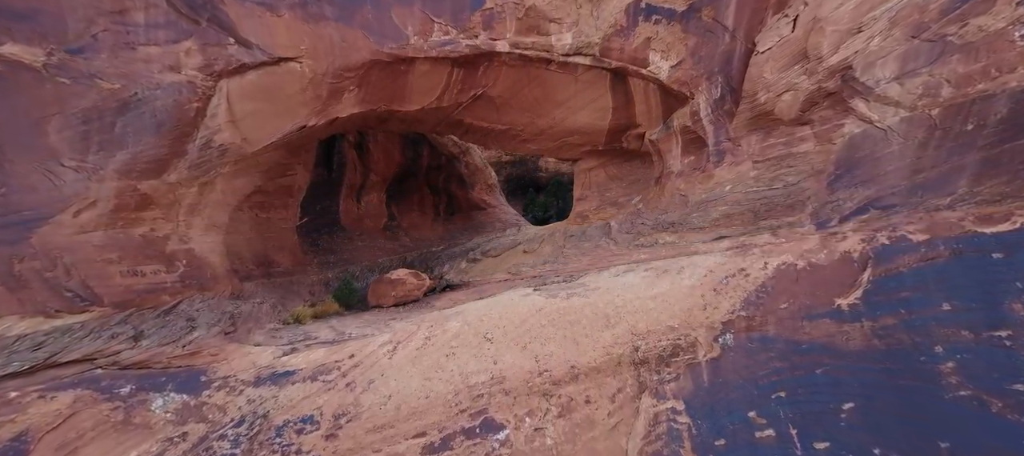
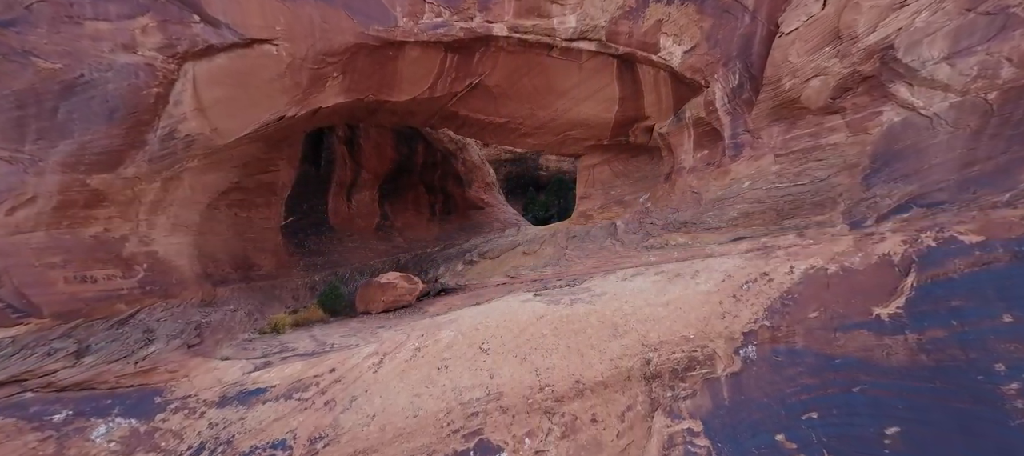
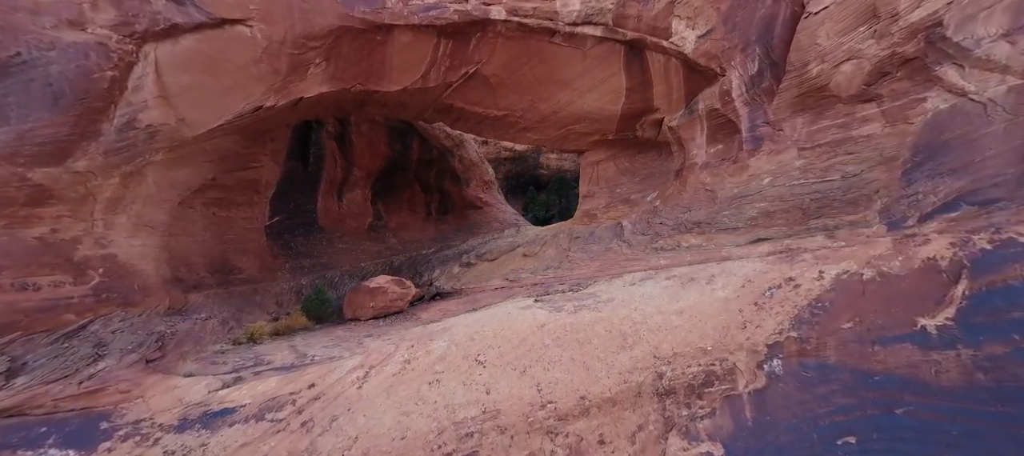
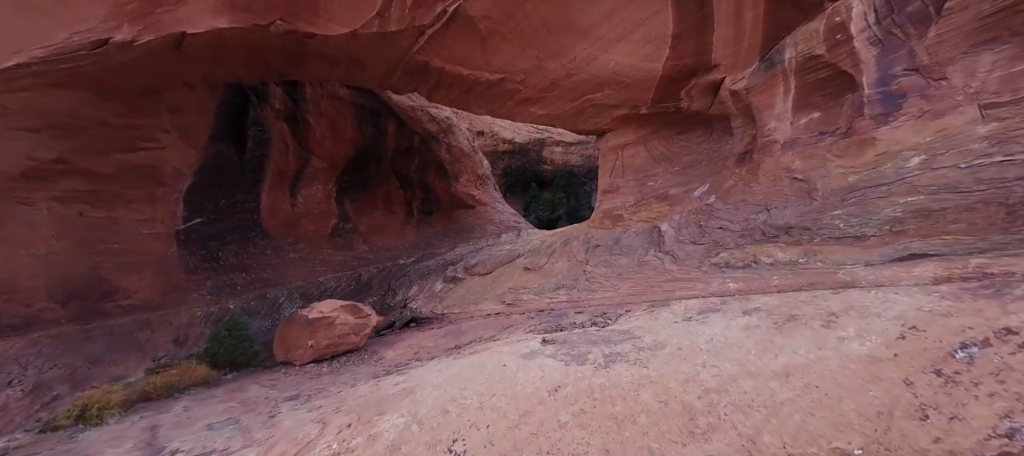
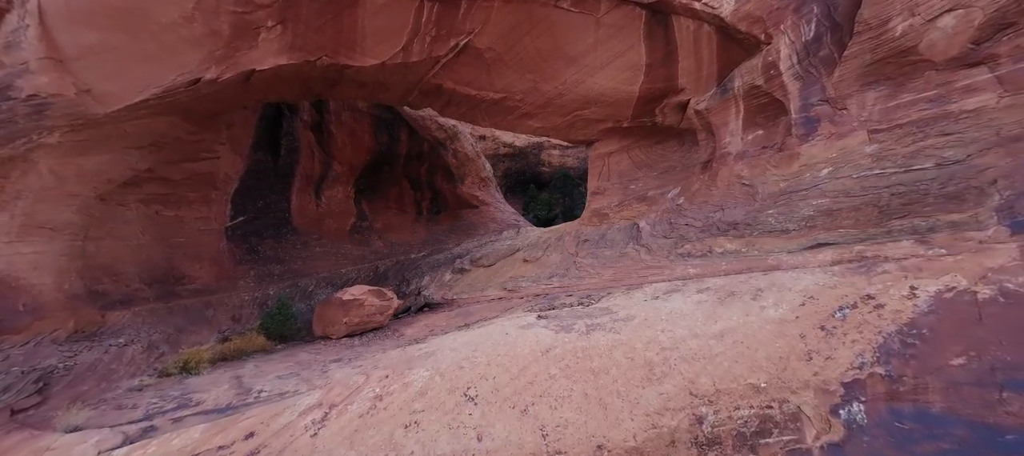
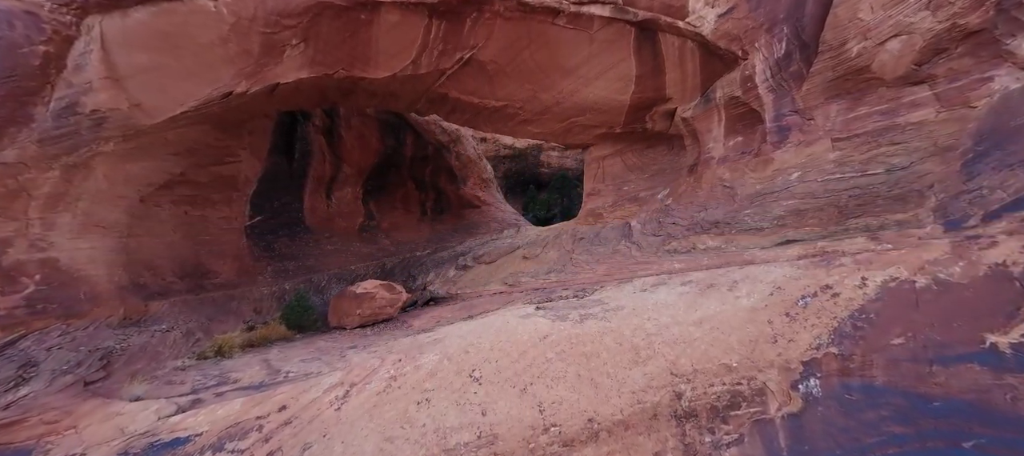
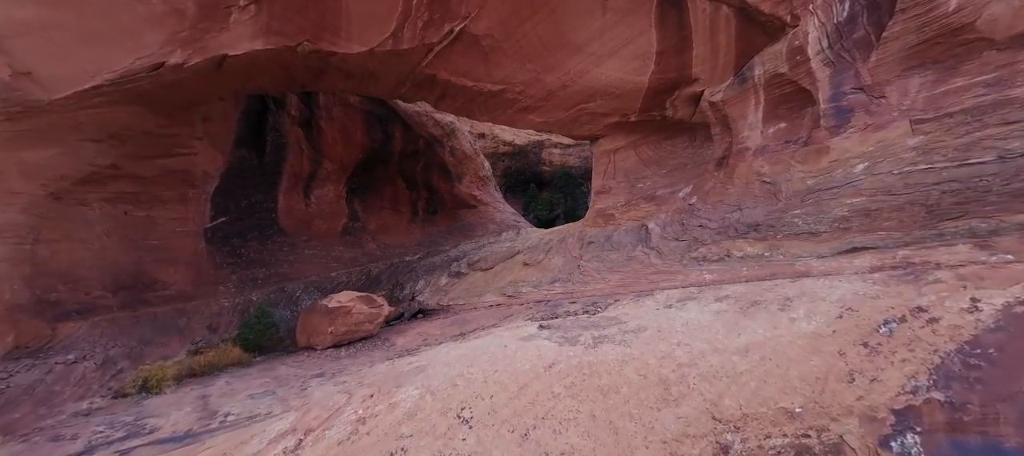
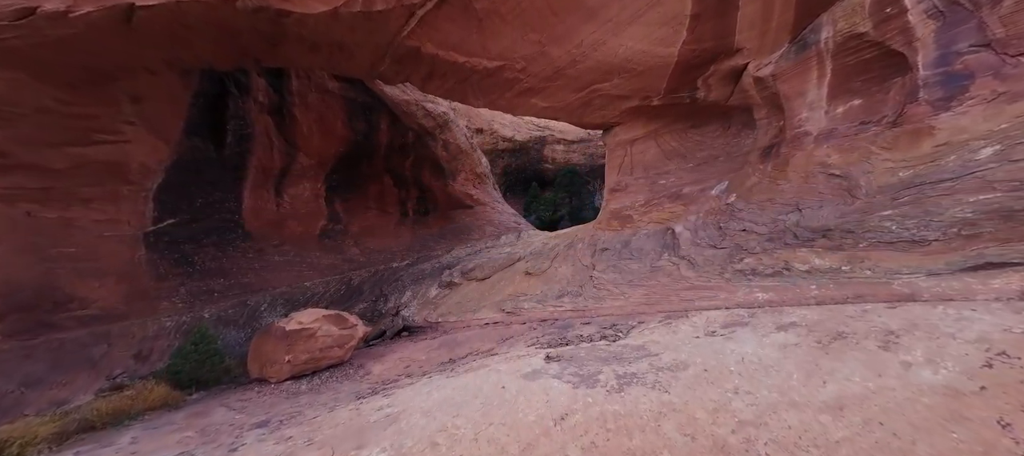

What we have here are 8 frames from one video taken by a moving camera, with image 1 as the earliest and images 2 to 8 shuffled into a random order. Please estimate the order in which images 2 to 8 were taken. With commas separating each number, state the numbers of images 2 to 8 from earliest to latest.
2, 3, 6, 5, 7, 4, 8
